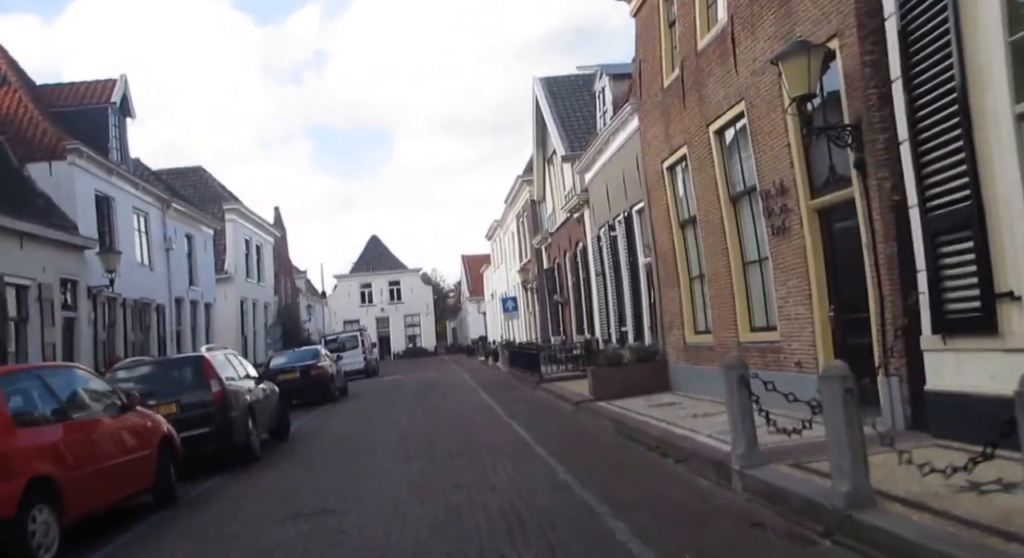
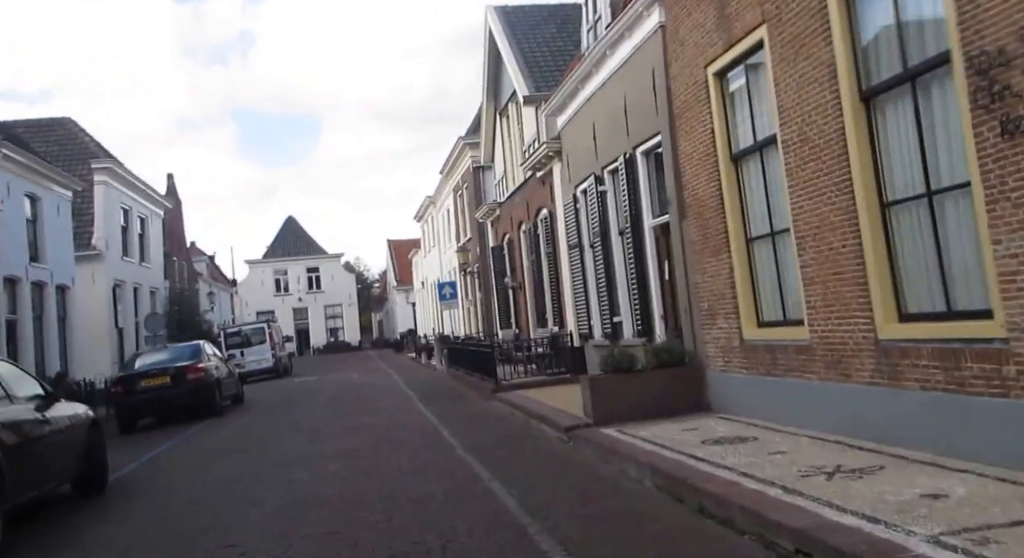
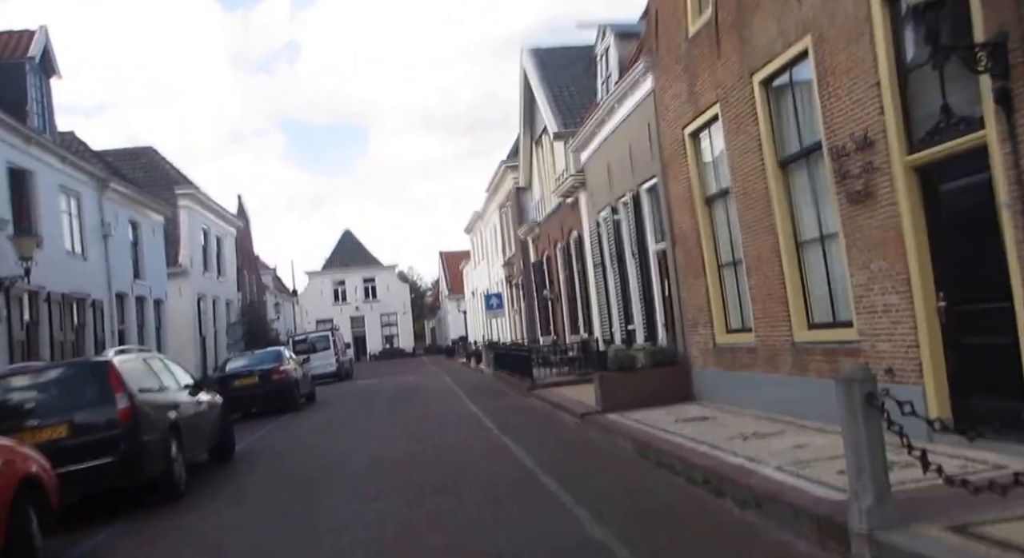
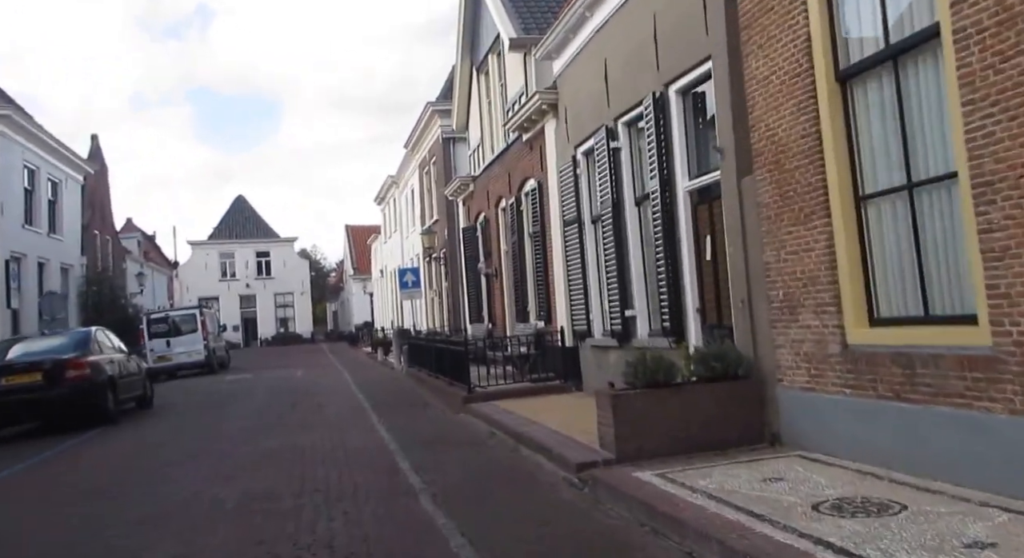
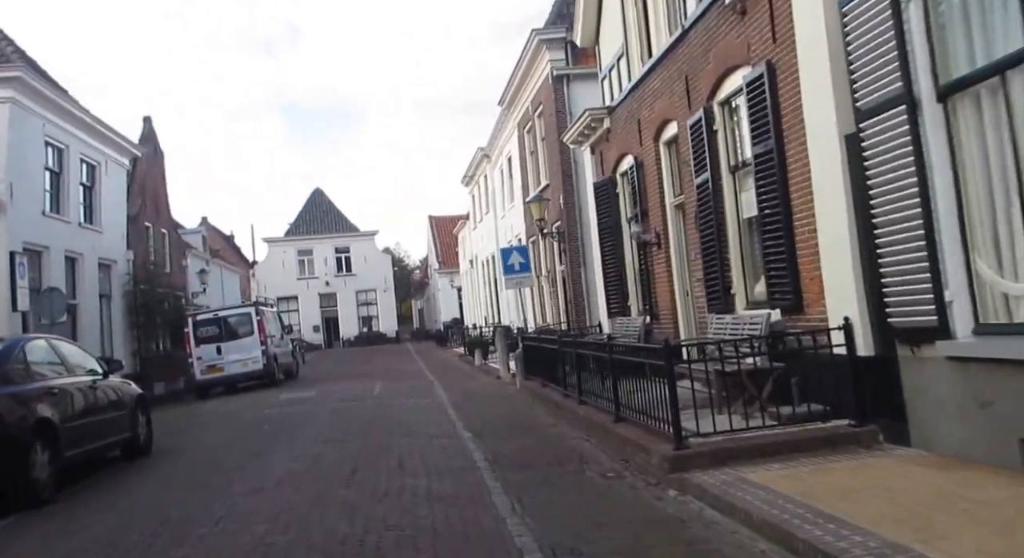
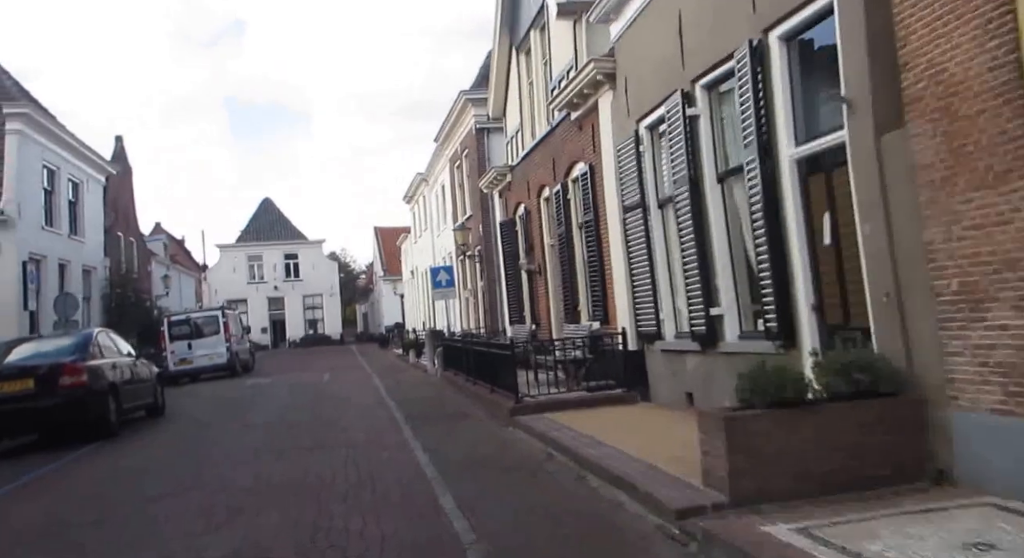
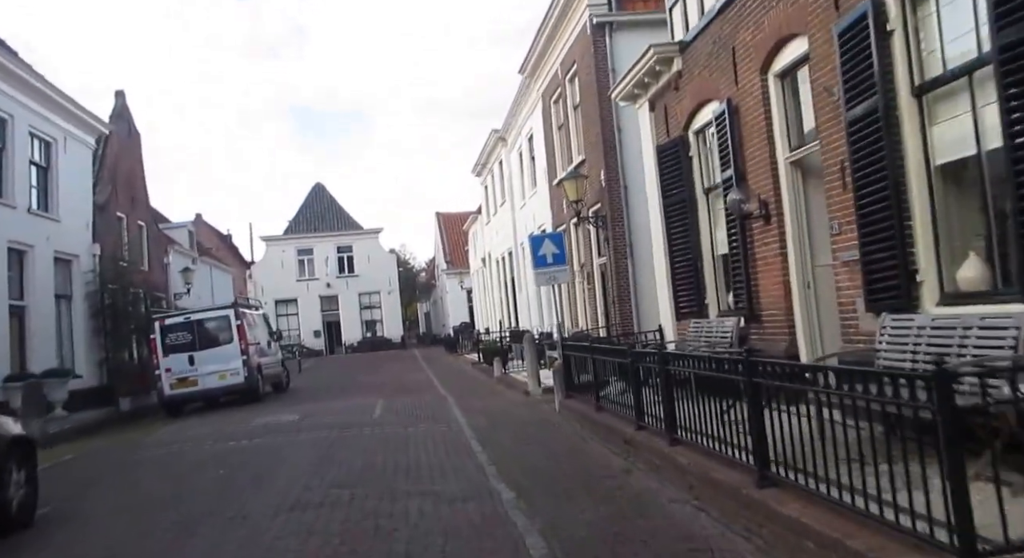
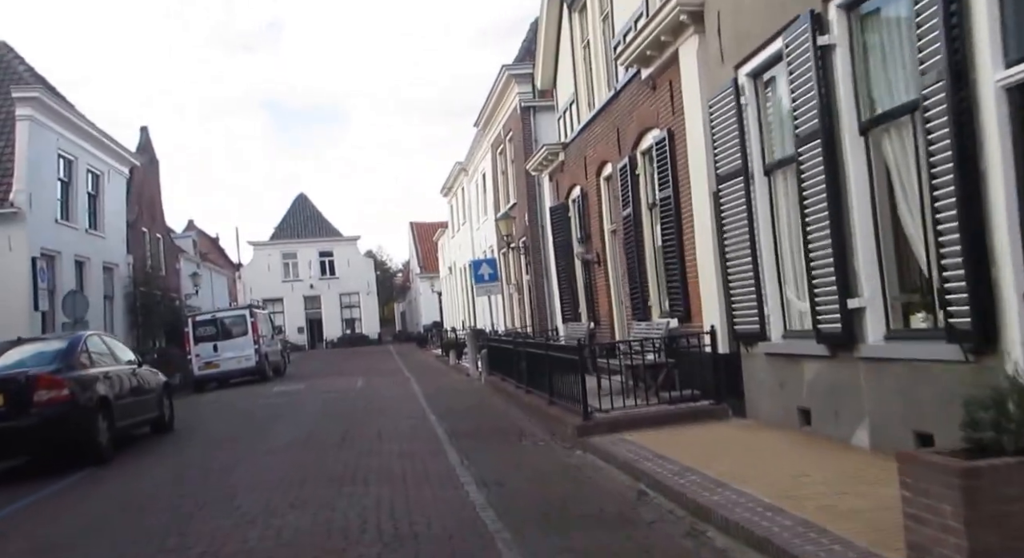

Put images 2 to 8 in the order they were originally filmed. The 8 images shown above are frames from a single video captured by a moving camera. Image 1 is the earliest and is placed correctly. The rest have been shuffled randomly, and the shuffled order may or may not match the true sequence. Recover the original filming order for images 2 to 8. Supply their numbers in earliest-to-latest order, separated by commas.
3, 2, 4, 6, 8, 5, 7
